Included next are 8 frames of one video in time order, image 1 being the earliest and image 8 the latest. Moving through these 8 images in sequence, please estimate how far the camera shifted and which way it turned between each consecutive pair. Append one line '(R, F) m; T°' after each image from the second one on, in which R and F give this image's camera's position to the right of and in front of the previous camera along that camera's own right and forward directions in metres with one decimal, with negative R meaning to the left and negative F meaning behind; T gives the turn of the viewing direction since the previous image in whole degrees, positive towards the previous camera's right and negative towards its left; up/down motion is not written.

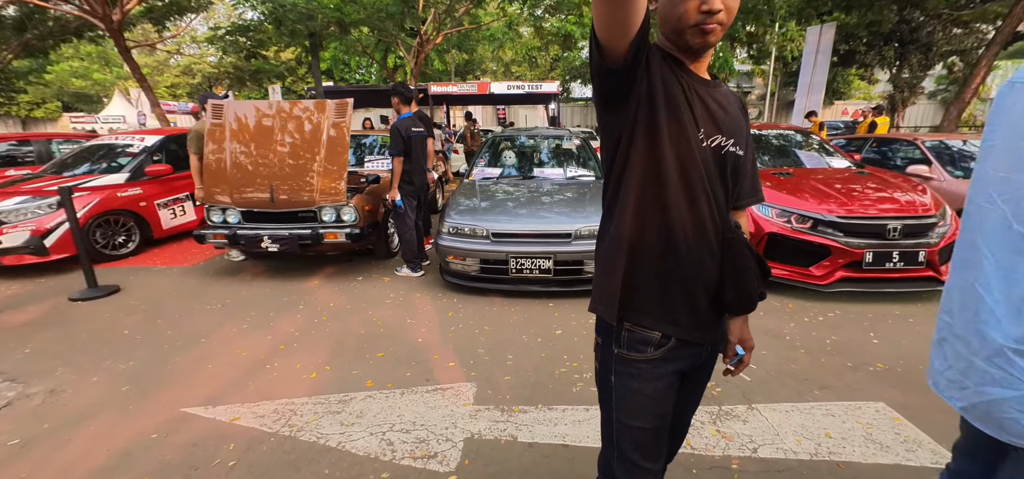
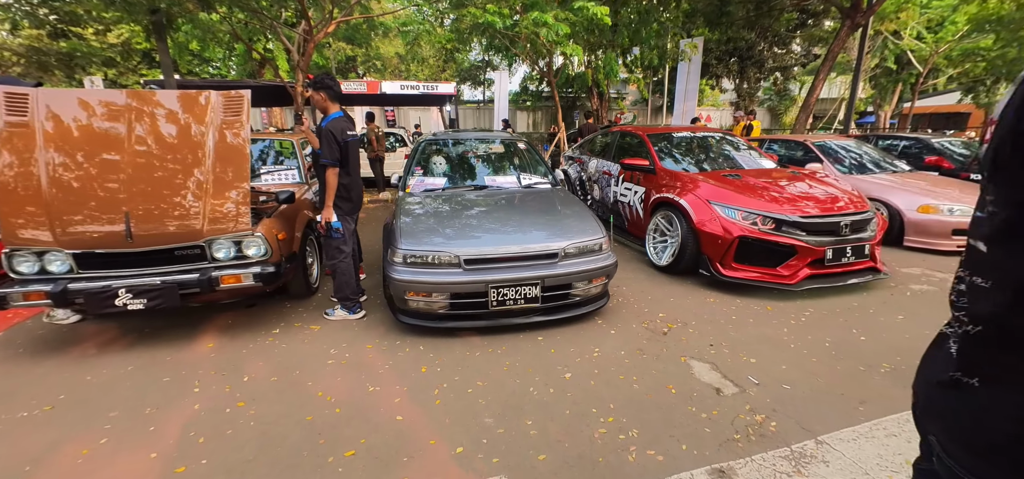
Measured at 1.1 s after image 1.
(-0.6, +0.7) m; +15°
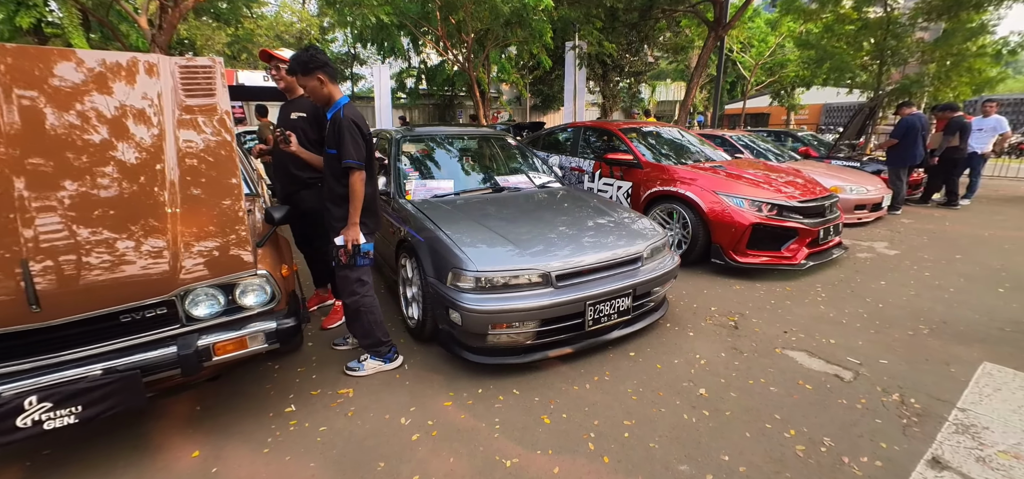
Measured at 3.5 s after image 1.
(-1.3, +0.7) m; +18°
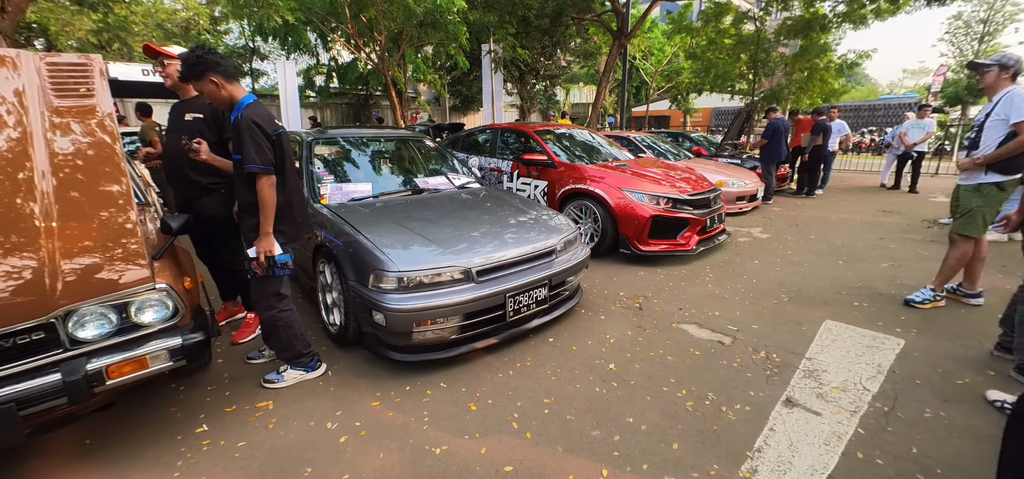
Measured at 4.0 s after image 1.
(0.0, -0.1) m; +10°
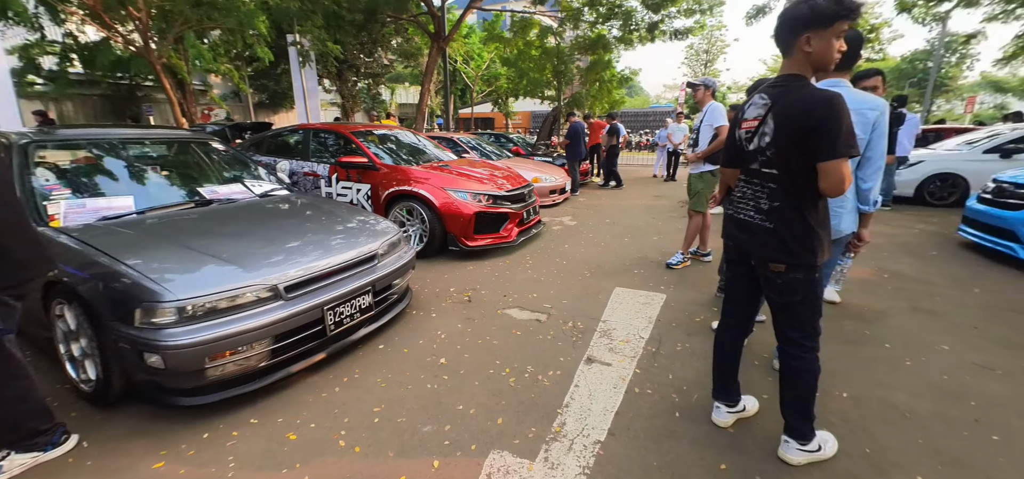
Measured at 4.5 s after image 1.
(+0.1, -0.1) m; +22°
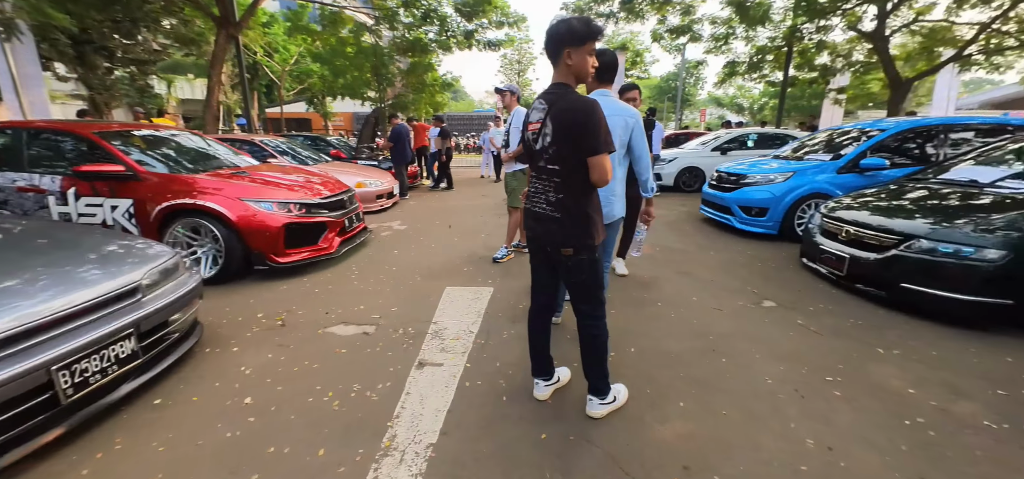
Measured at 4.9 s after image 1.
(+0.1, 0.0) m; +22°
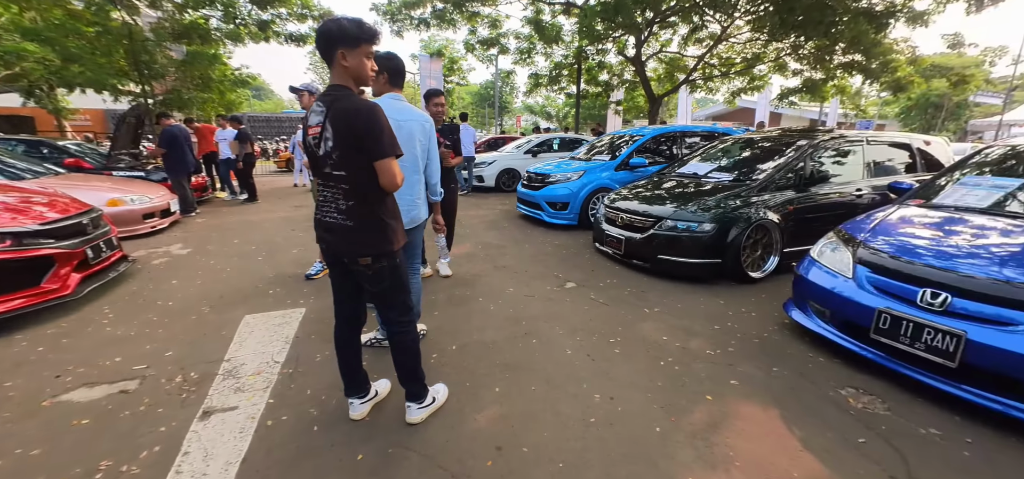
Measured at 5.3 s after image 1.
(+0.2, 0.0) m; +22°
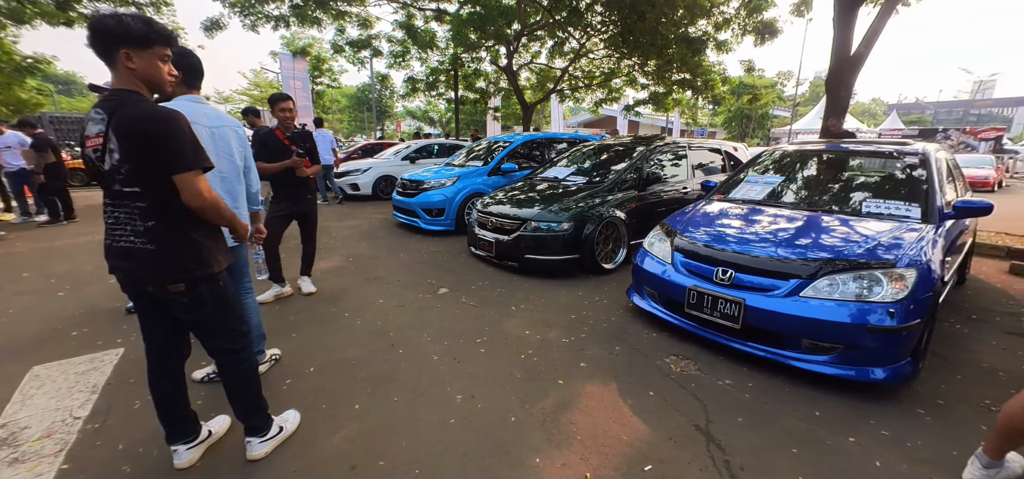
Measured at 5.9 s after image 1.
(+0.2, -0.1) m; +15°
